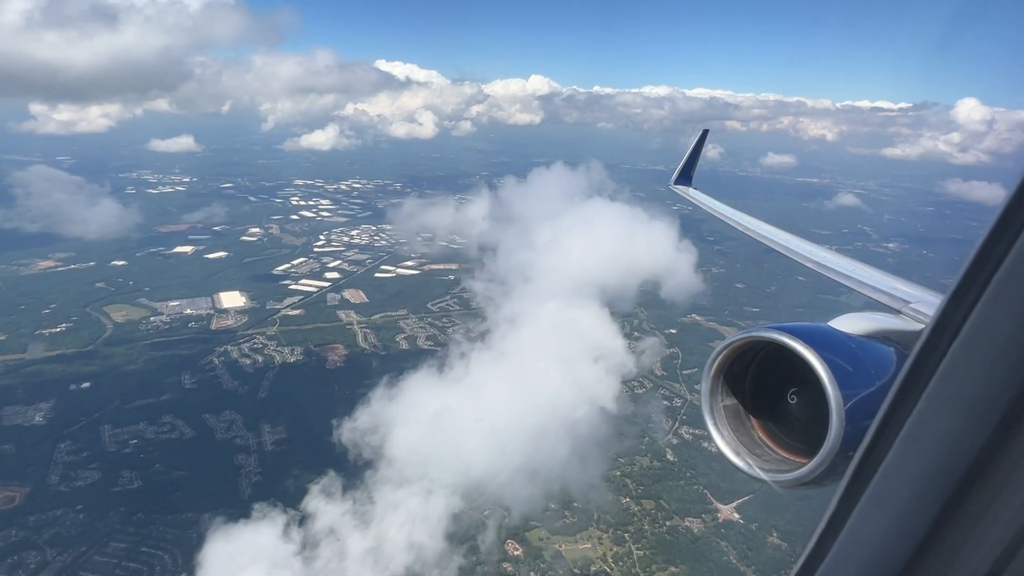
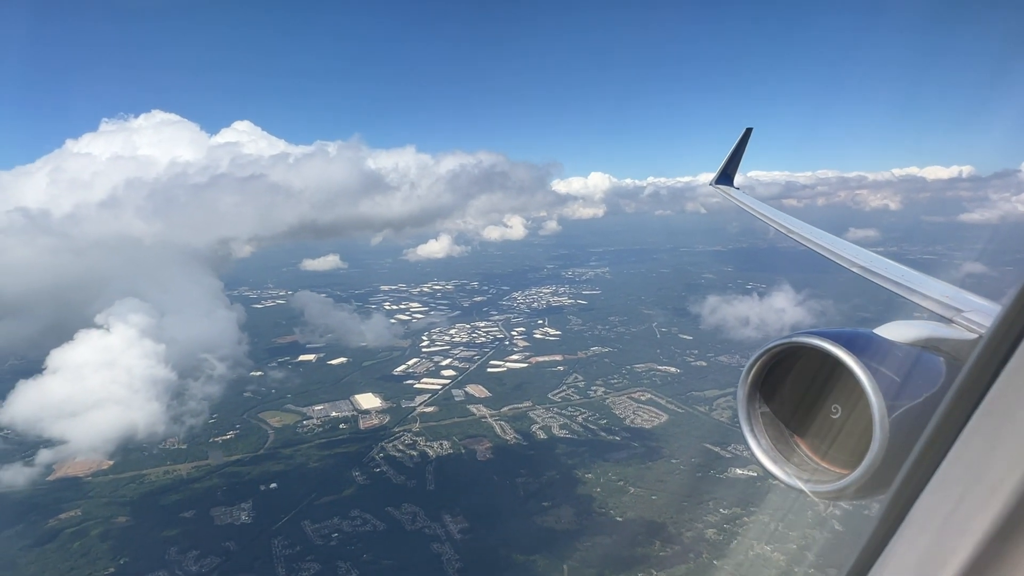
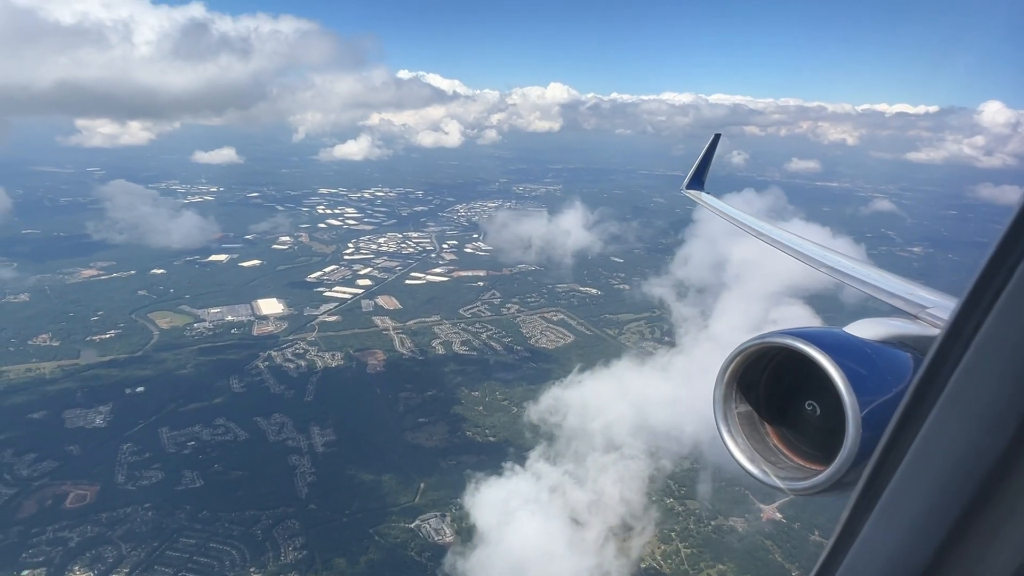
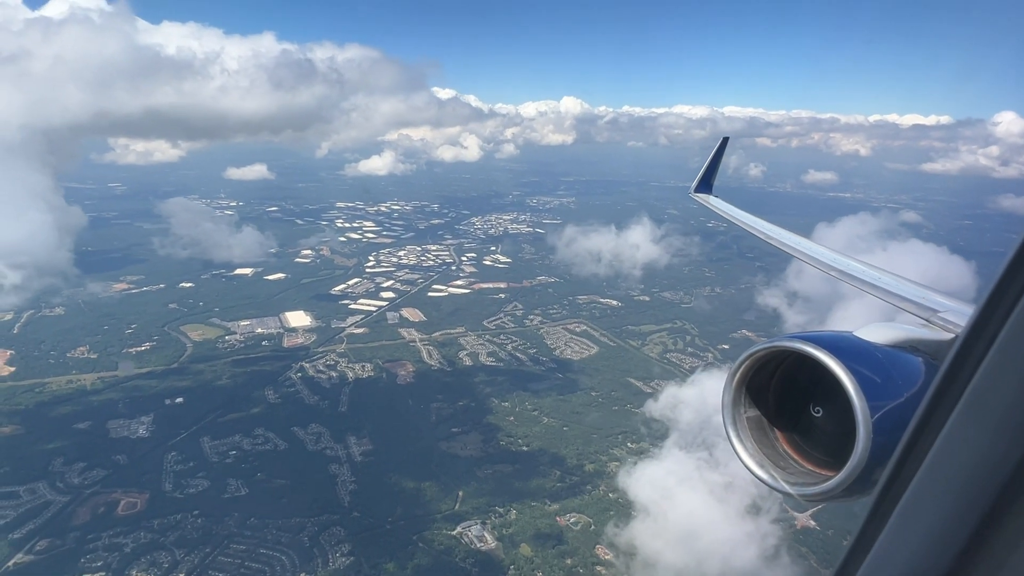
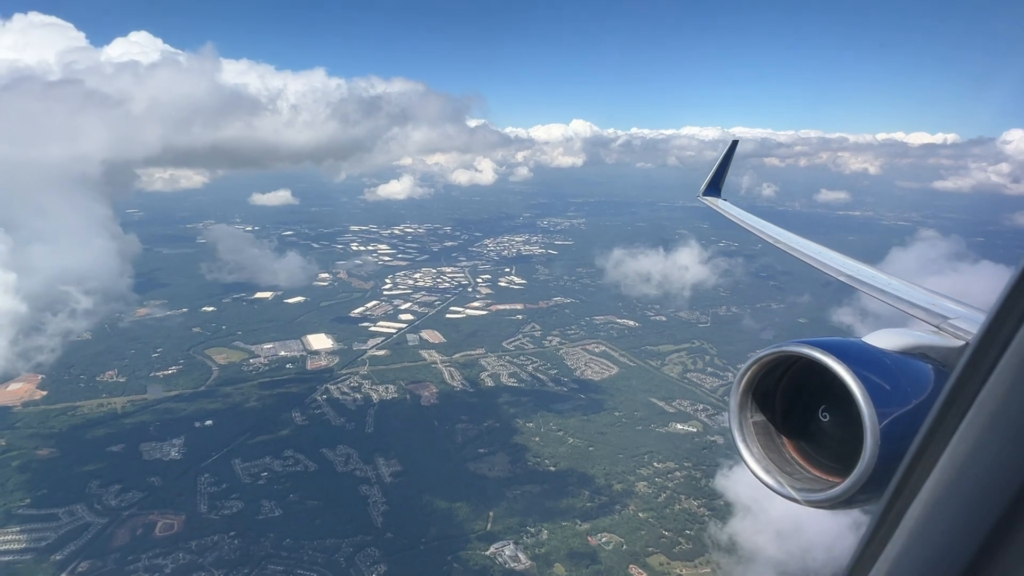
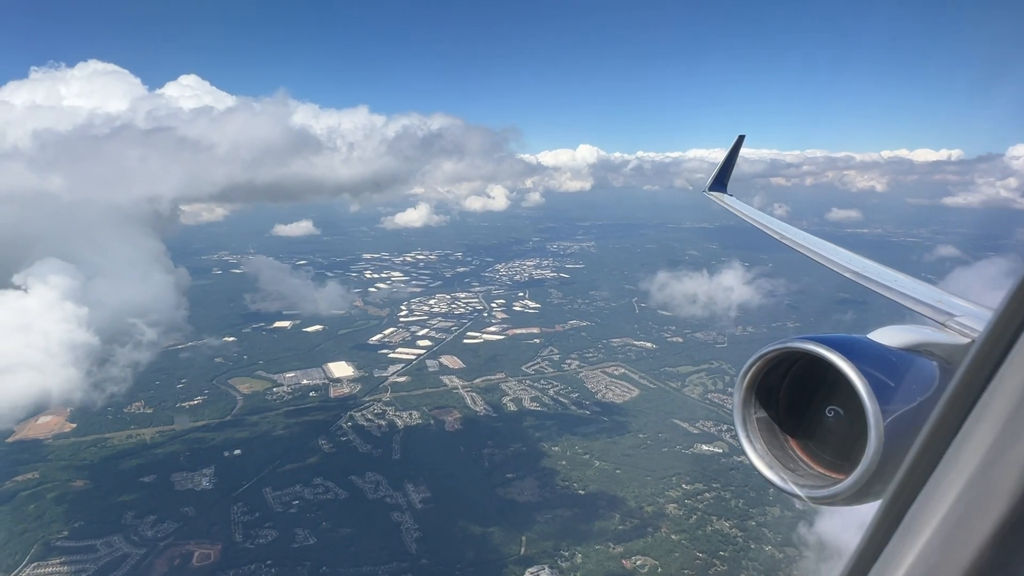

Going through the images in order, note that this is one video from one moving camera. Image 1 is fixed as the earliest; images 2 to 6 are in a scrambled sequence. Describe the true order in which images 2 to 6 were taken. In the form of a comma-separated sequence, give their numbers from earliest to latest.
3, 4, 5, 6, 2
